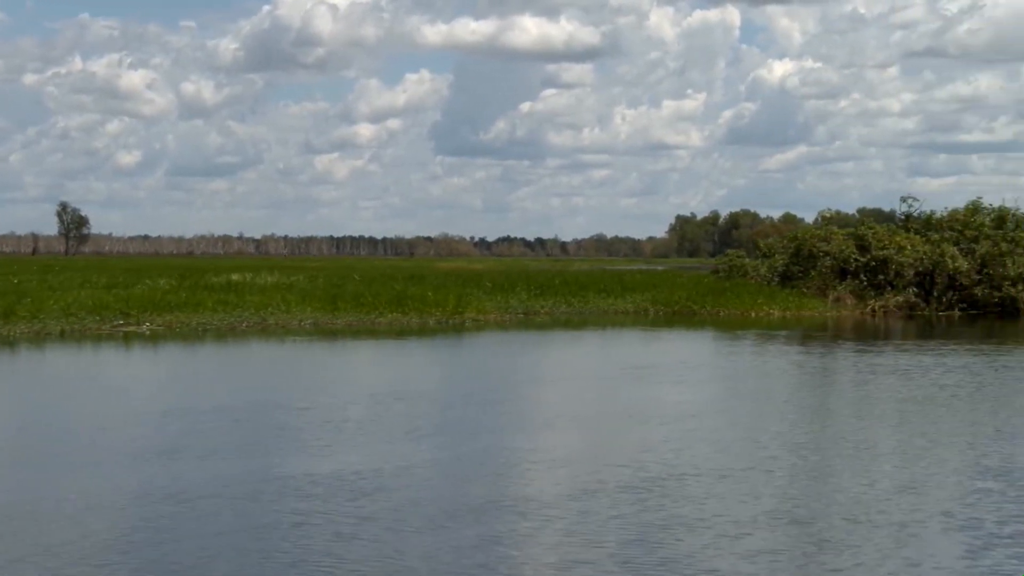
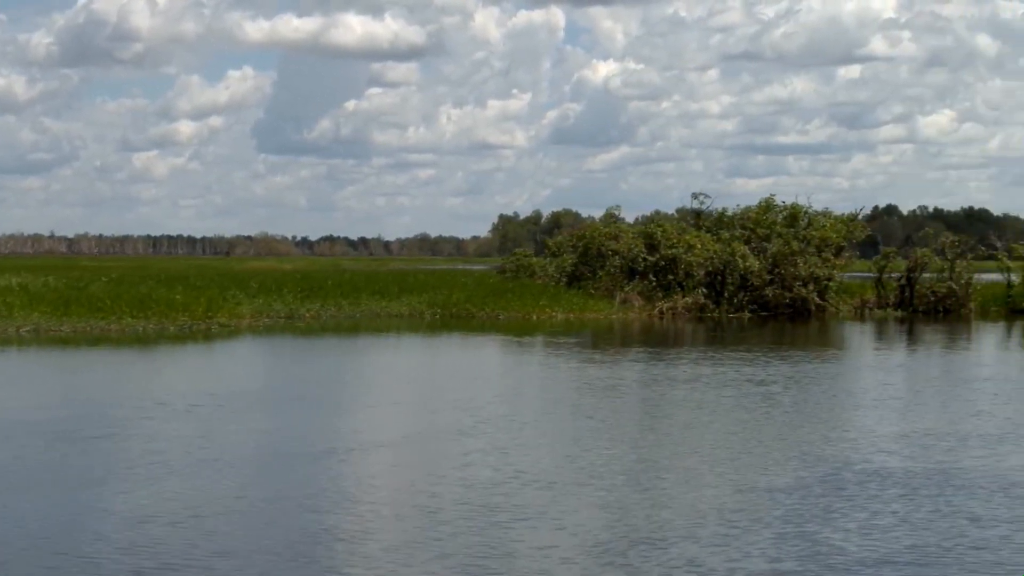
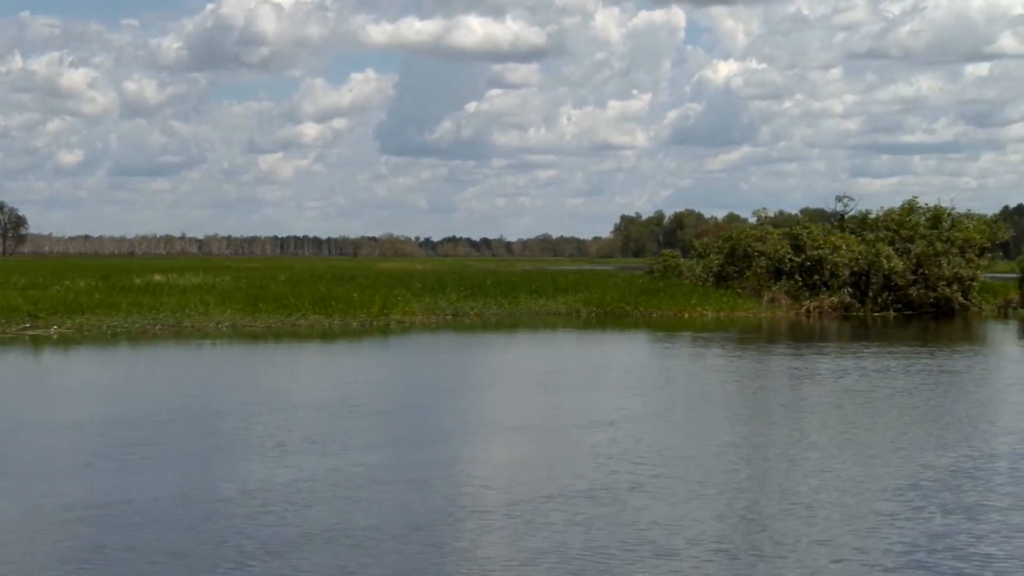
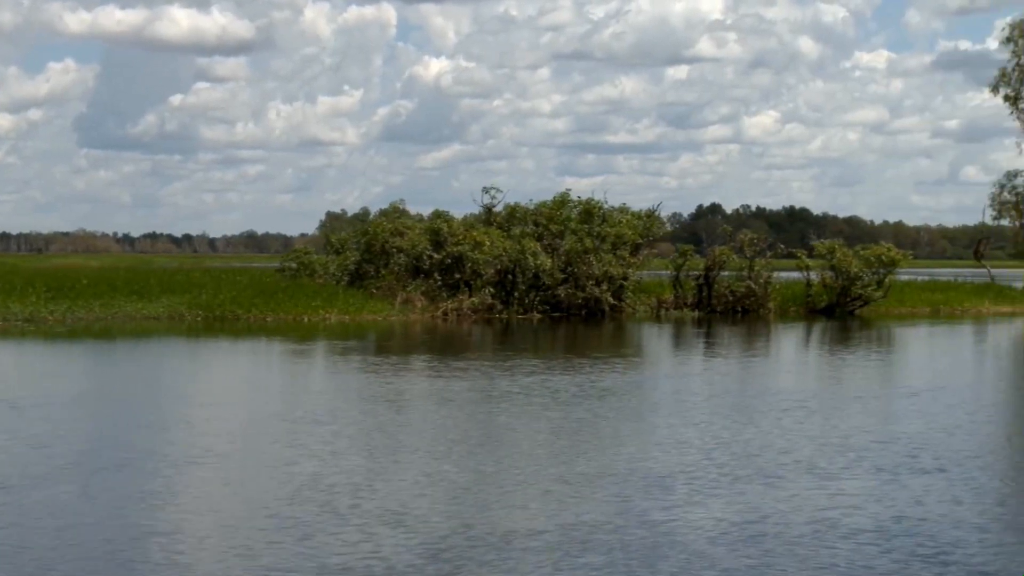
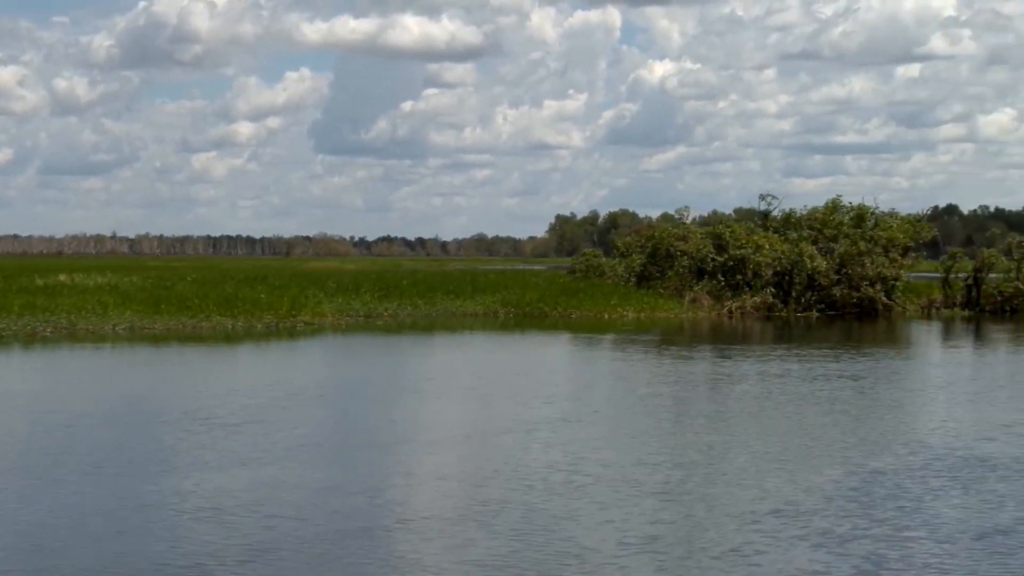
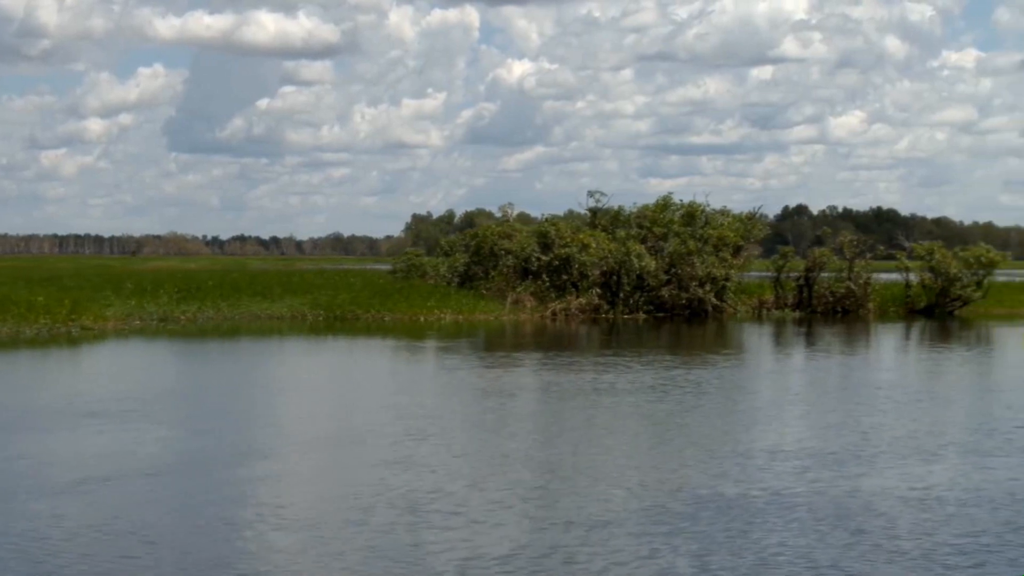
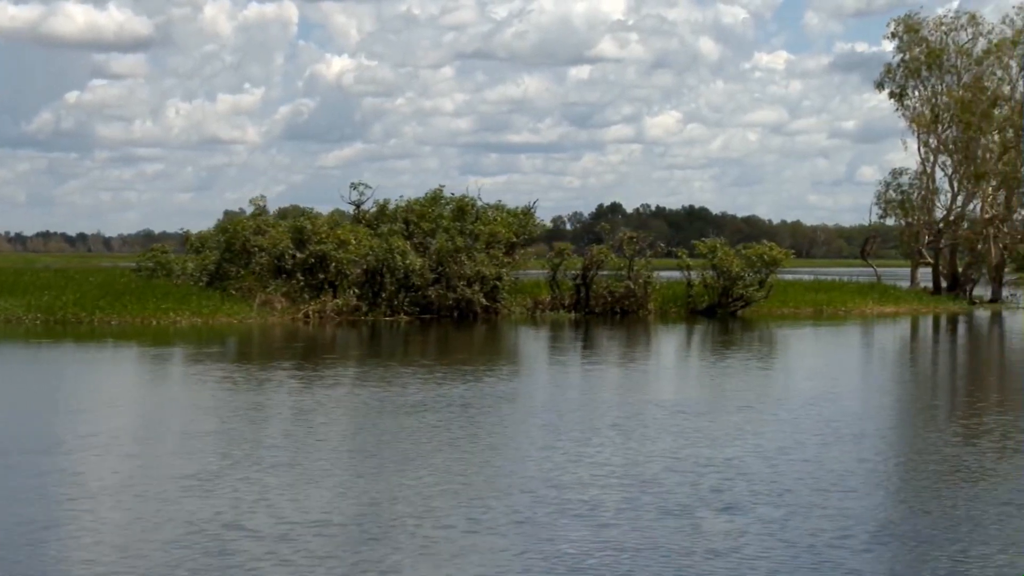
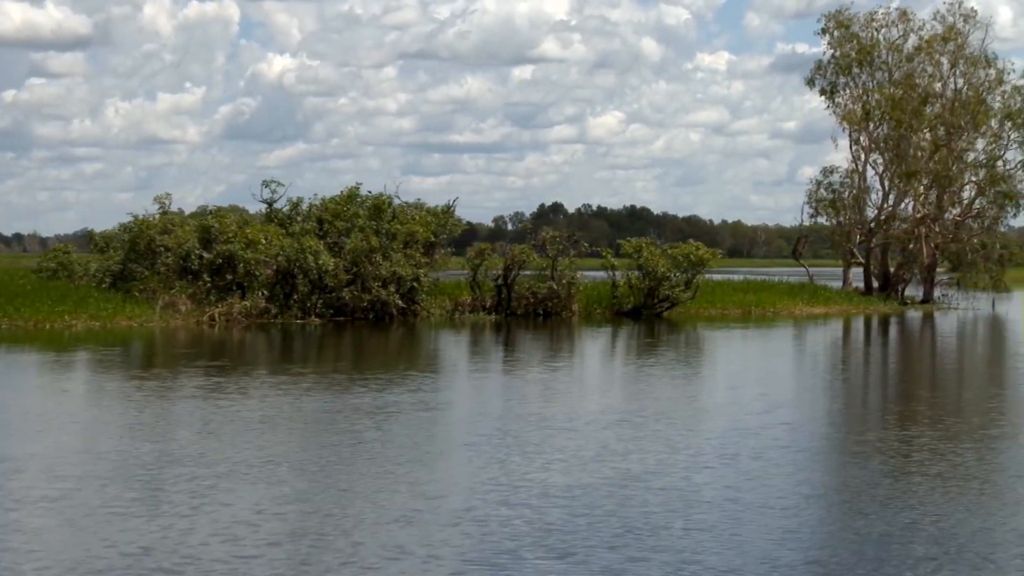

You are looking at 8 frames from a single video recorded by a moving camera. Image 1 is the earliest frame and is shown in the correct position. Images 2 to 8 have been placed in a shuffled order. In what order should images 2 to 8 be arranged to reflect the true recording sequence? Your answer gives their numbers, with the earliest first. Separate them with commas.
3, 5, 2, 6, 4, 7, 8
